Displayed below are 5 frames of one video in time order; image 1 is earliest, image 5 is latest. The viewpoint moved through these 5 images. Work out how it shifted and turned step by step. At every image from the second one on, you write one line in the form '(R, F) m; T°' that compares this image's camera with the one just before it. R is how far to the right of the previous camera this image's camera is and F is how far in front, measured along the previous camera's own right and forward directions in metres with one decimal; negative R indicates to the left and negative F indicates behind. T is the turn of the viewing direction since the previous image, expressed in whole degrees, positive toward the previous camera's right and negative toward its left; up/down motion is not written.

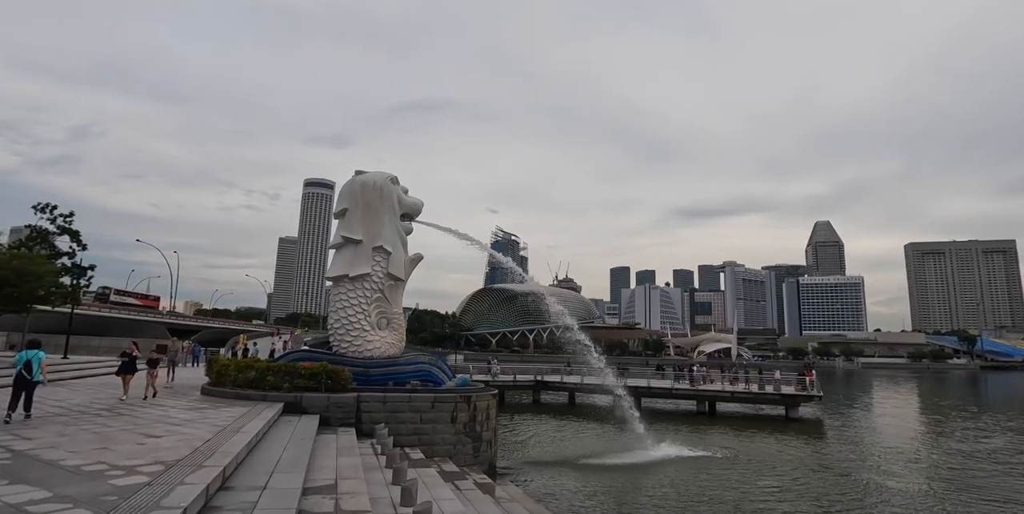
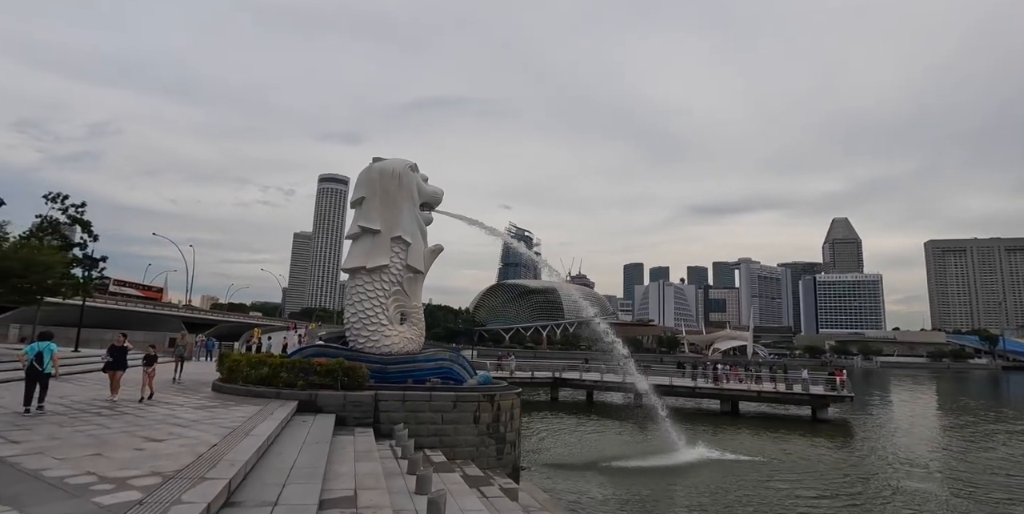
(-0.3, +0.6) m; -1°
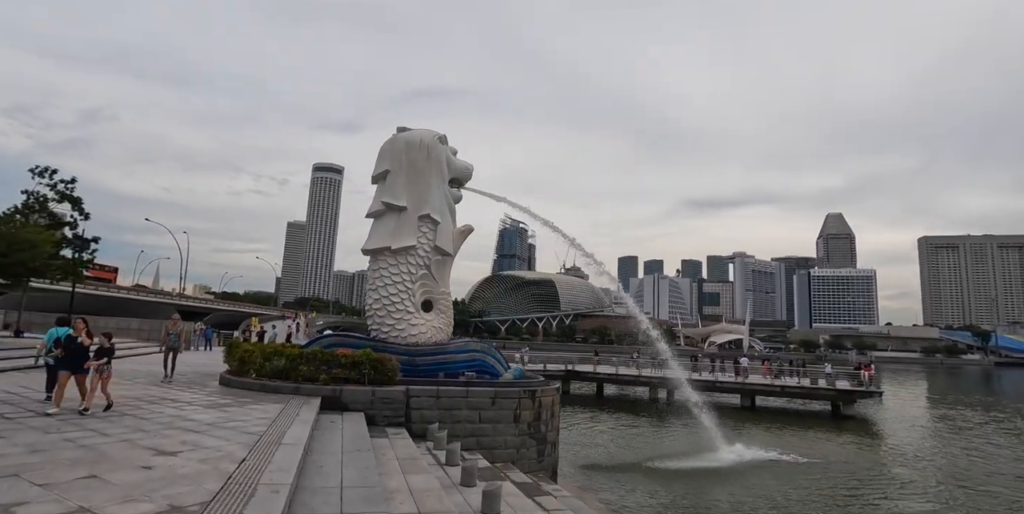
(-0.8, +1.1) m; +1°
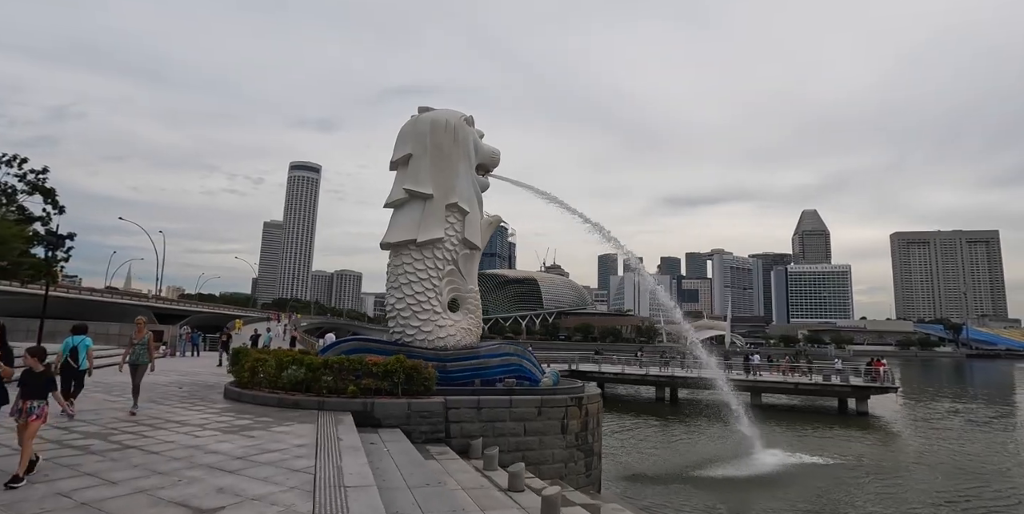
(-1.0, +1.0) m; +2°
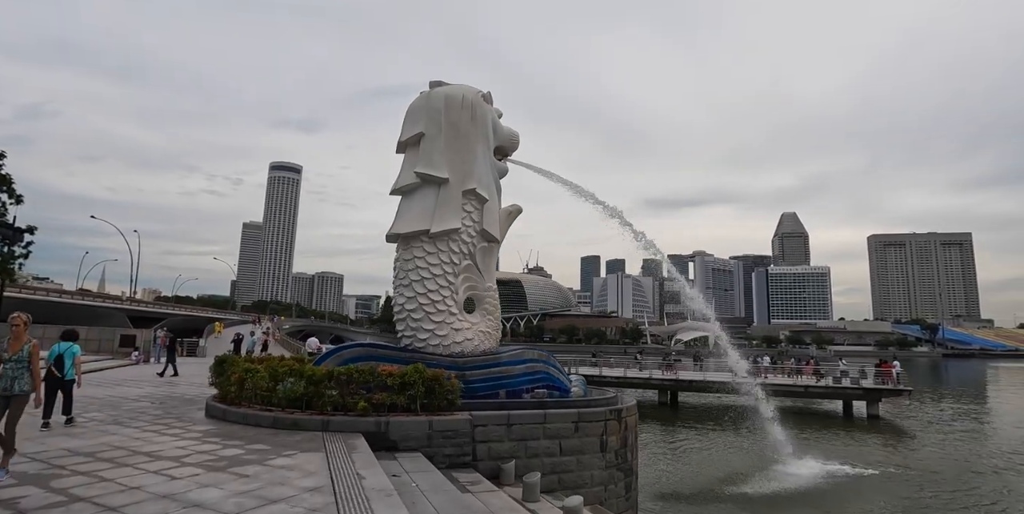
(-0.6, +1.1) m; +2°
